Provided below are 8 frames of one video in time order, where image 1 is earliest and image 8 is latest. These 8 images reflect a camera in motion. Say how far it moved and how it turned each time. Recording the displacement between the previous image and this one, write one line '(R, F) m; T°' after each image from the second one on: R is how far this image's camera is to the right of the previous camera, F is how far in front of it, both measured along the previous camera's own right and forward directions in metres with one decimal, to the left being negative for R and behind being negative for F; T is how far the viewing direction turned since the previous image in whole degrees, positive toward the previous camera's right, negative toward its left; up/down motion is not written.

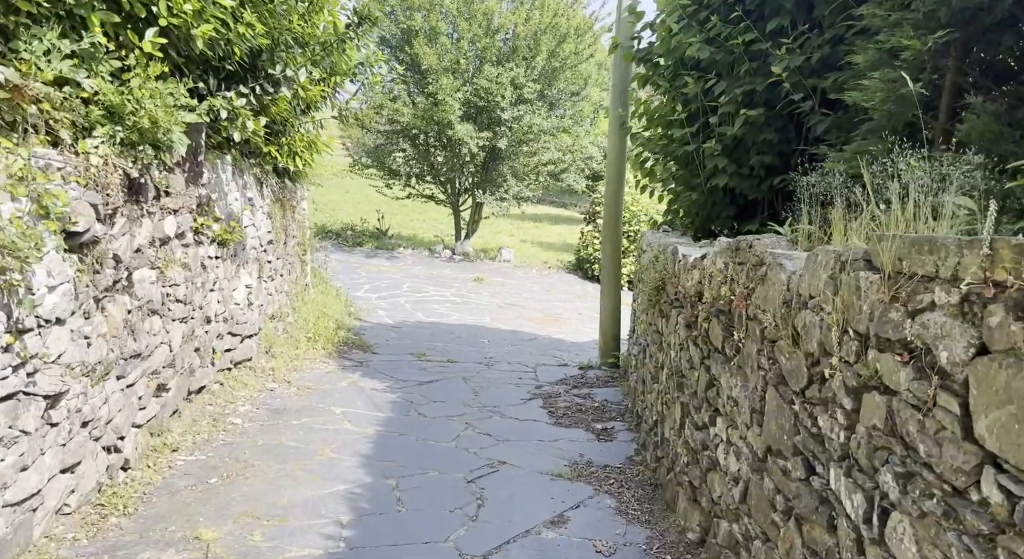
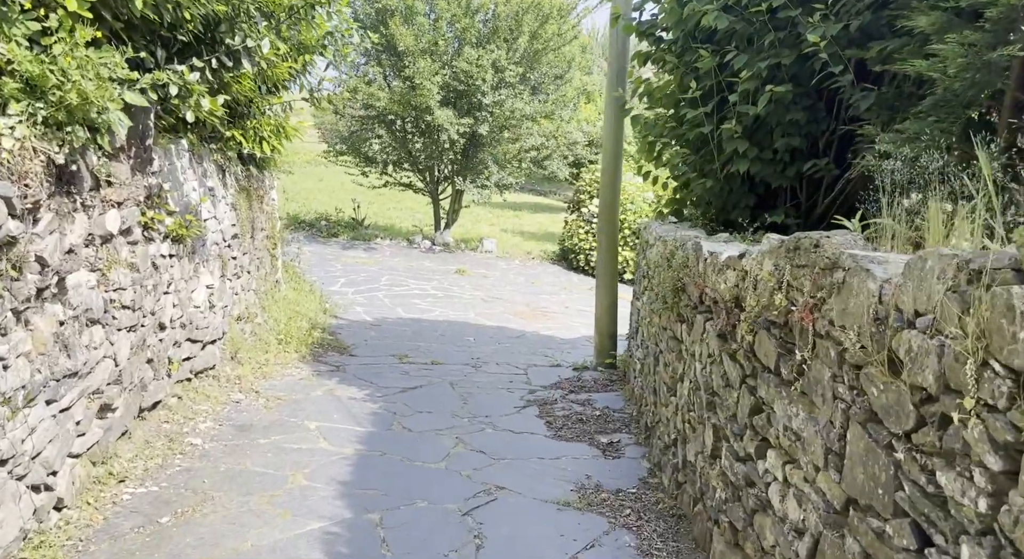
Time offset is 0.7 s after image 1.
(-0.1, +0.6) m; +1°
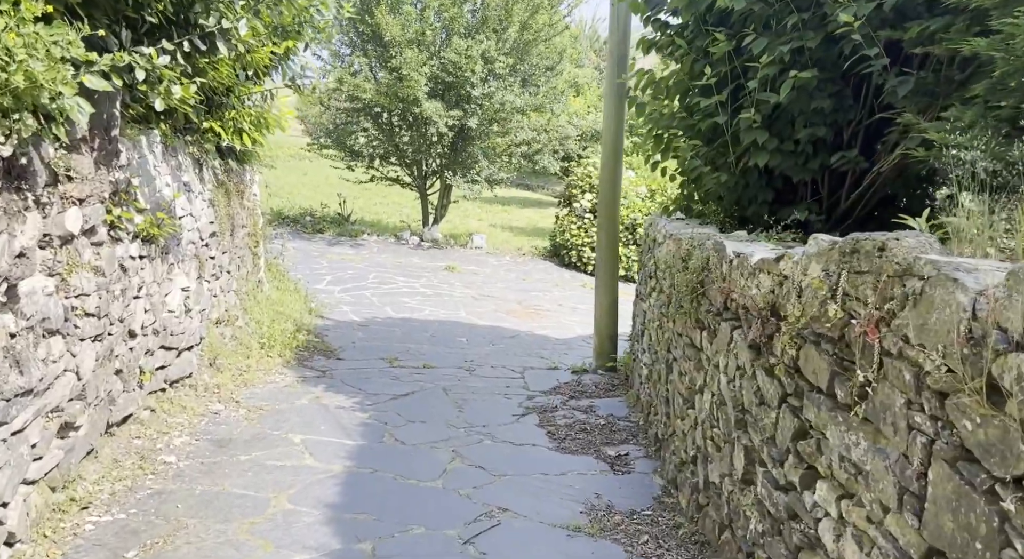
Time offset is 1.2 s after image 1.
(-0.1, +0.4) m; +1°
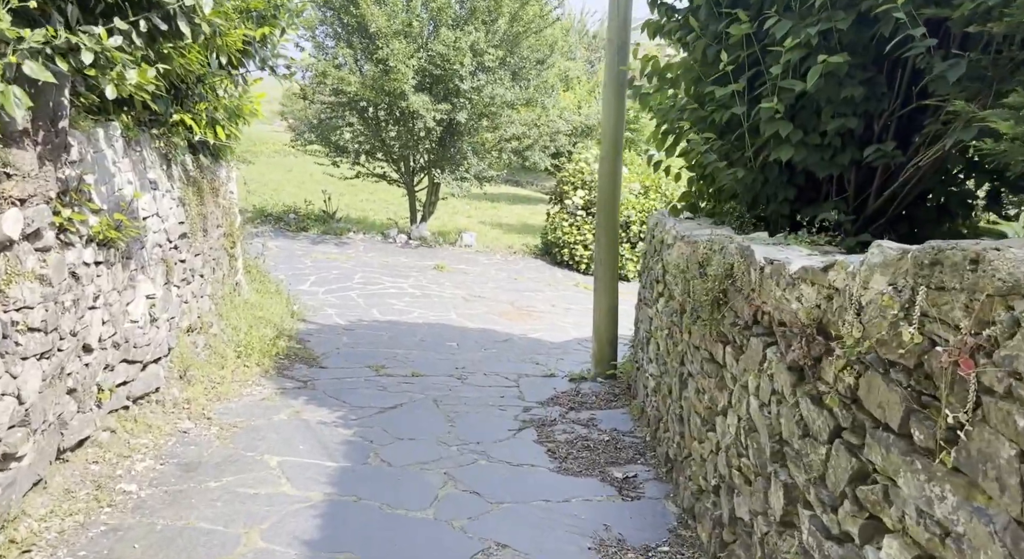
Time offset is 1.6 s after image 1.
(0.0, +0.4) m; +1°
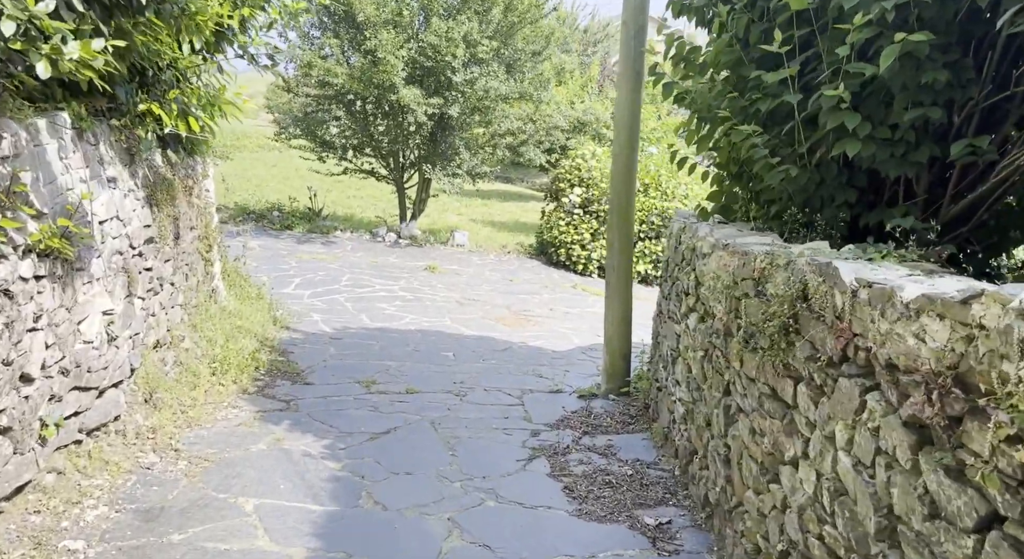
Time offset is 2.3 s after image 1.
(-0.1, +0.6) m; +1°
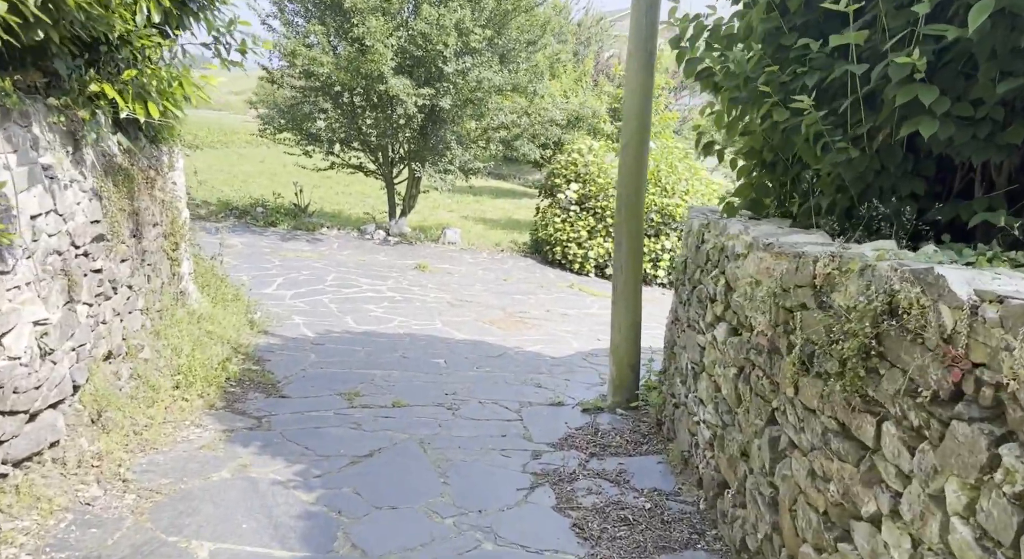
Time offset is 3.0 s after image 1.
(0.0, +0.6) m; +1°
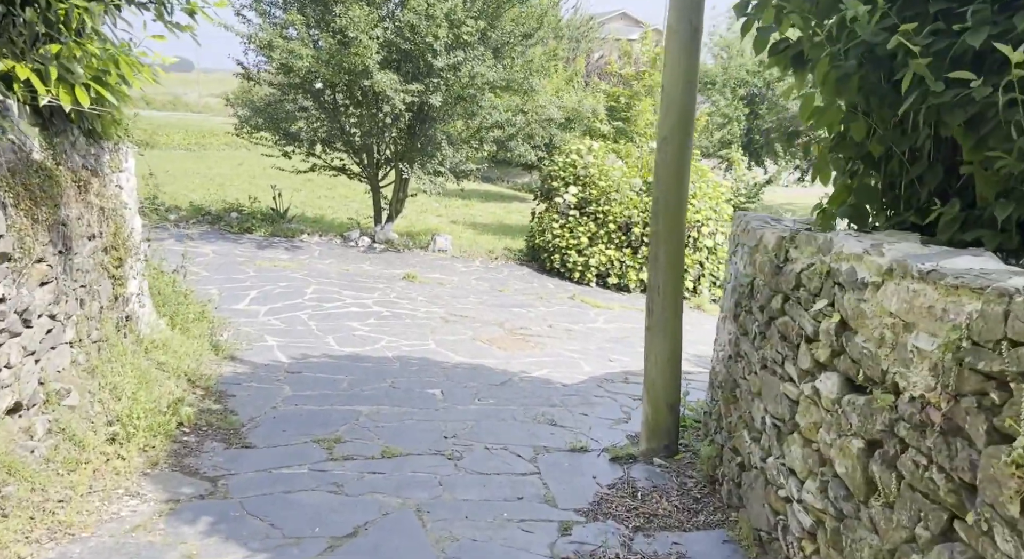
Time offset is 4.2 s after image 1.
(-0.1, +1.0) m; +1°
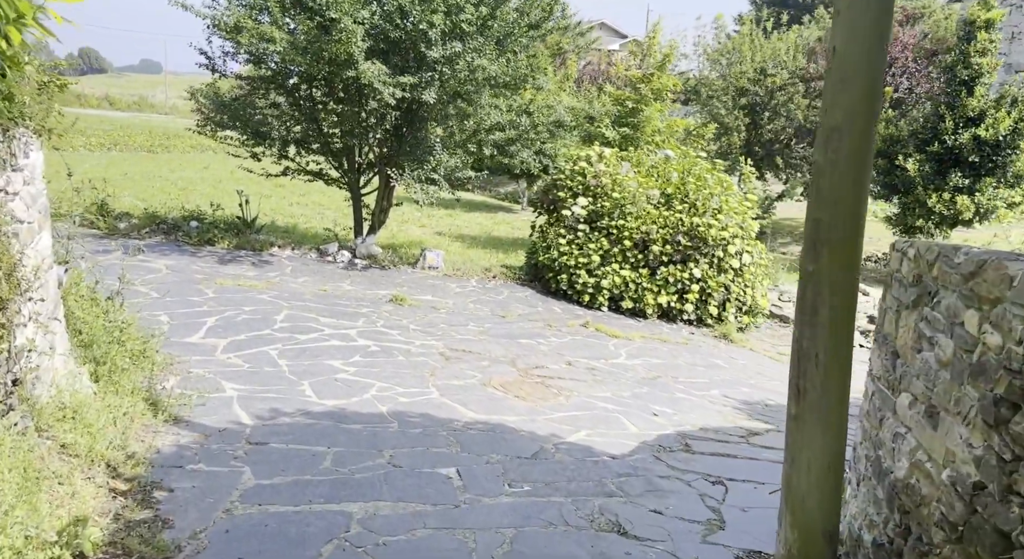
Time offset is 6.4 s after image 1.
(-0.3, +1.6) m; +2°
